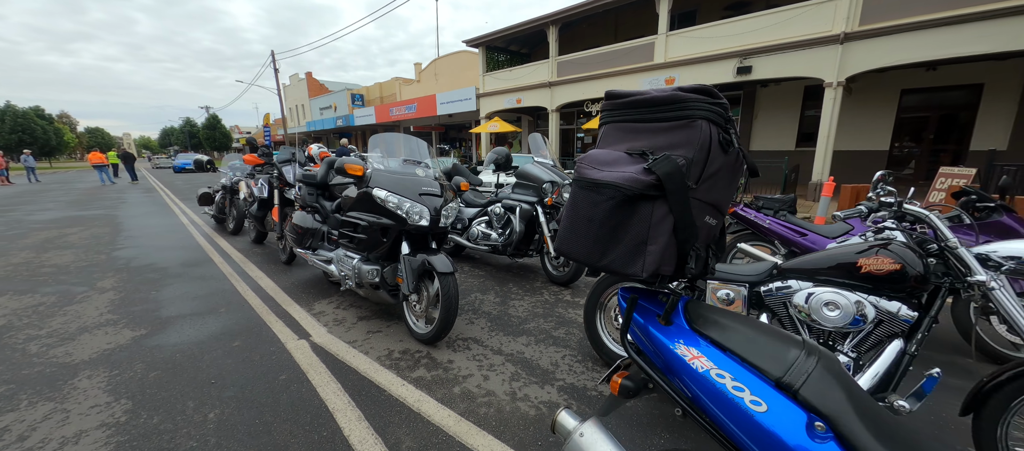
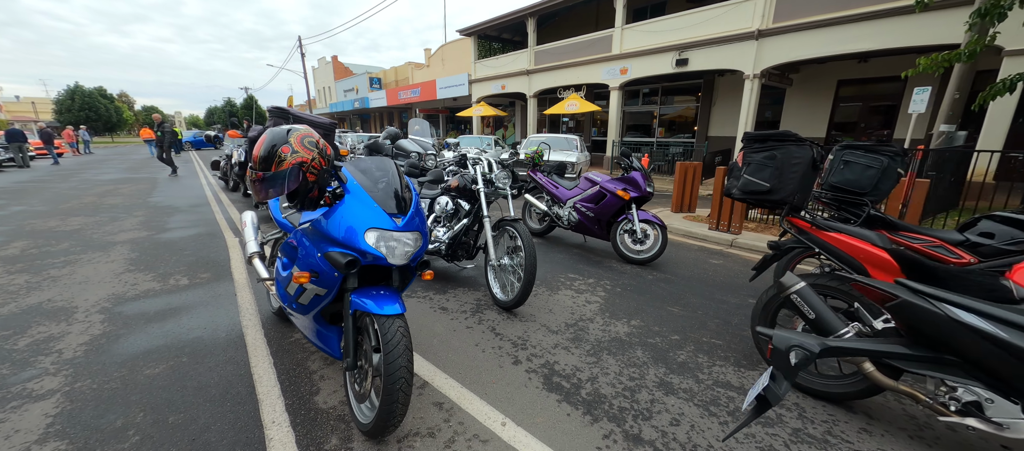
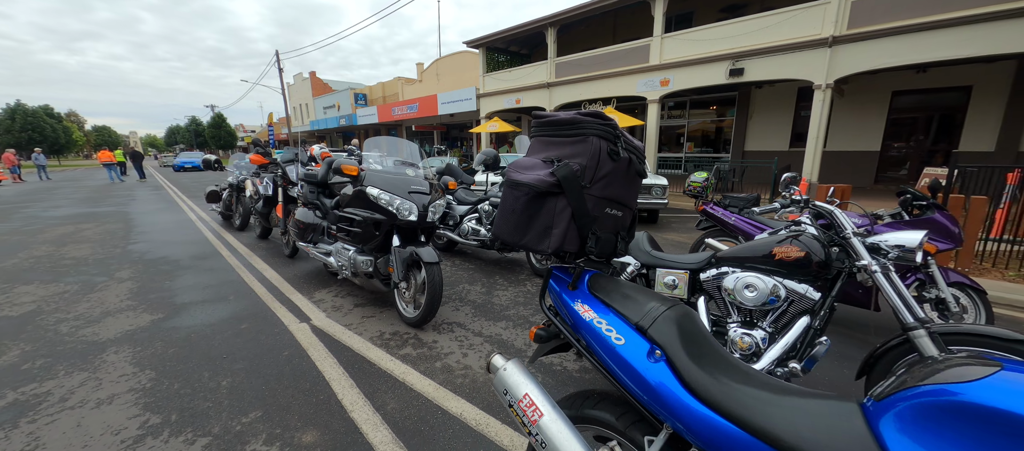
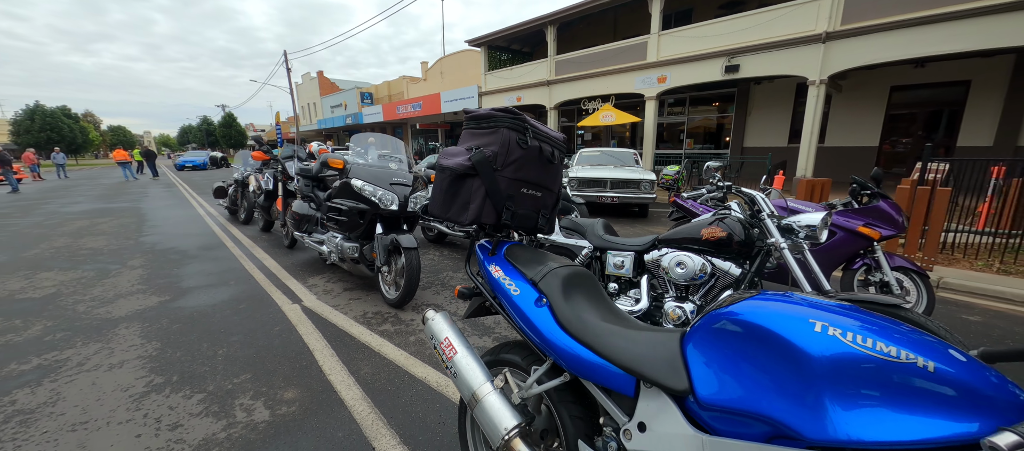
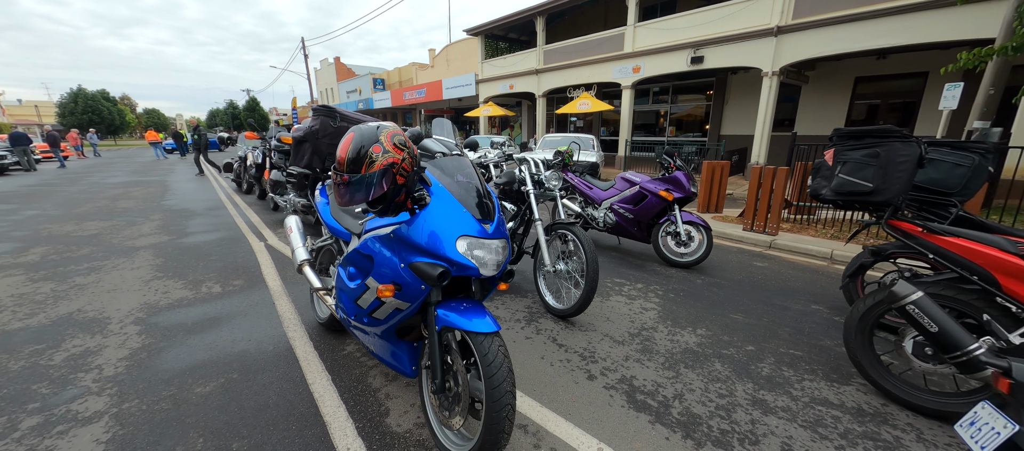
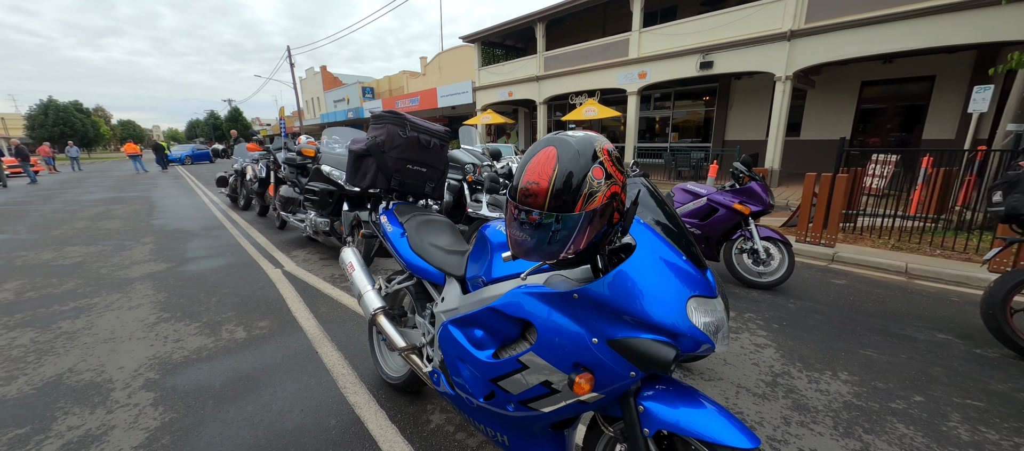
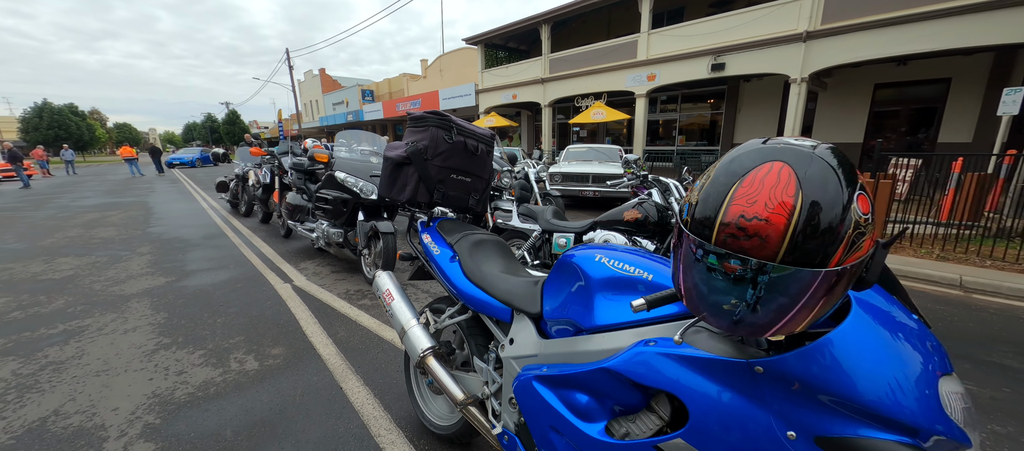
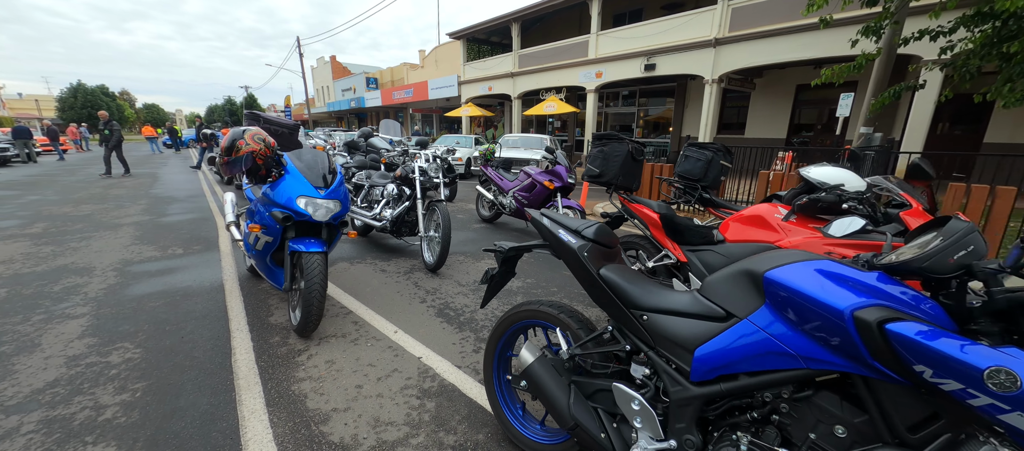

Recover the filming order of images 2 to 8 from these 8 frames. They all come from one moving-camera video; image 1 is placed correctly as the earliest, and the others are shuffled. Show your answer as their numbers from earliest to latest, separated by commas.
3, 4, 7, 6, 5, 2, 8
